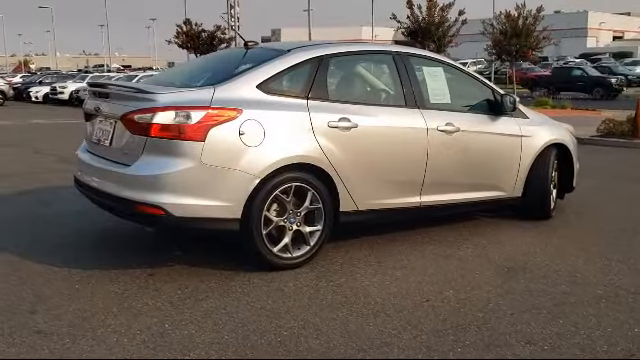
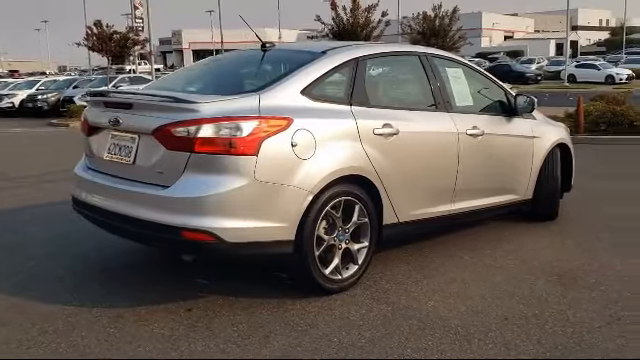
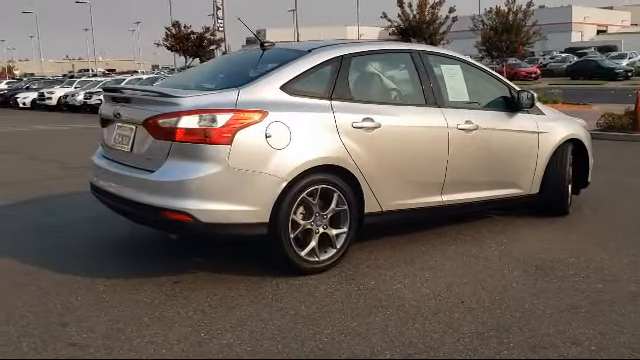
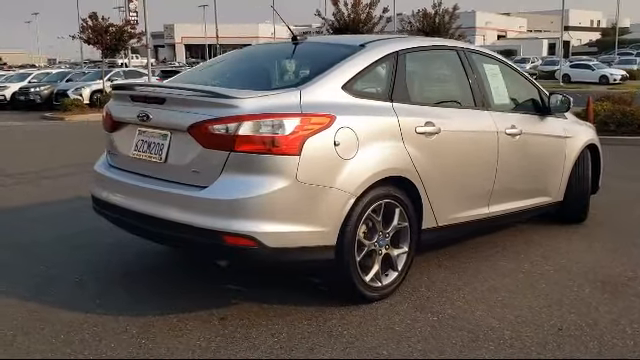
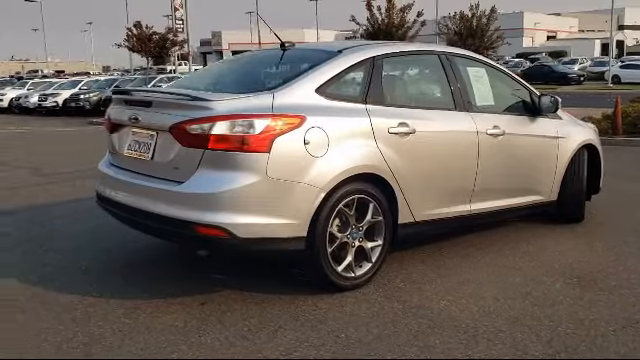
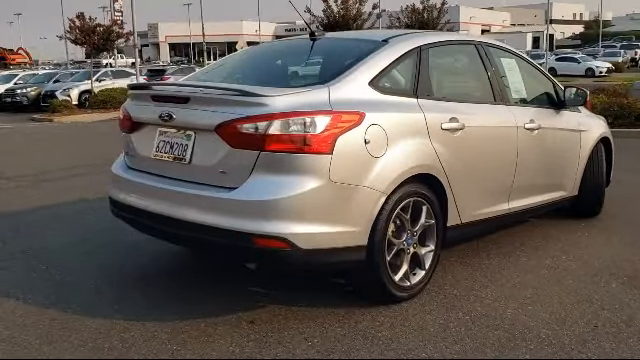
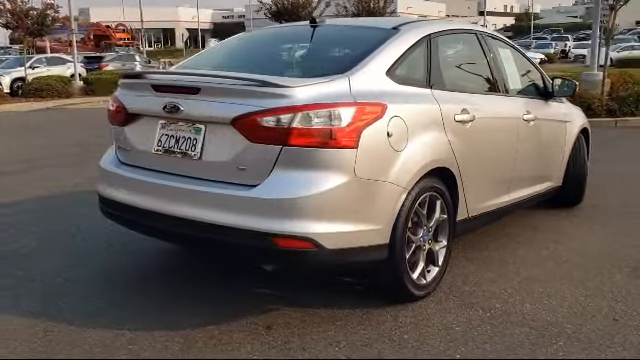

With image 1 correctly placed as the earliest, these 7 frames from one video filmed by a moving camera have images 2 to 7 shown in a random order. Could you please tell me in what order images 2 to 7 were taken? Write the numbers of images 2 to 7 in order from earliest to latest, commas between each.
3, 5, 2, 4, 6, 7
